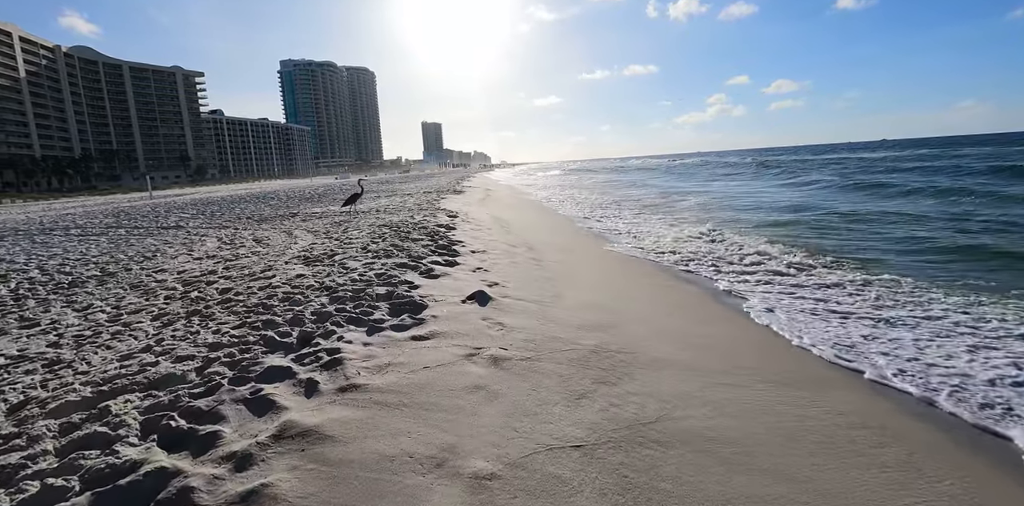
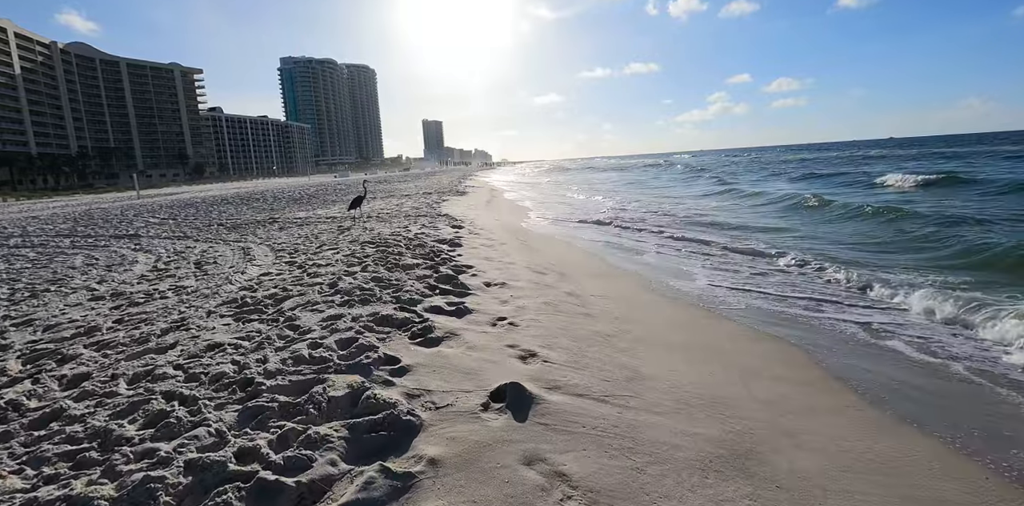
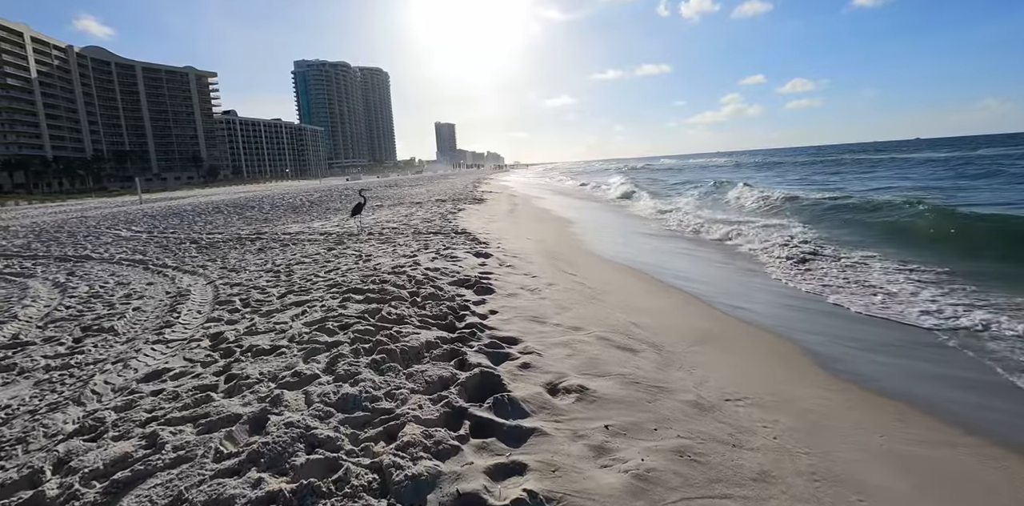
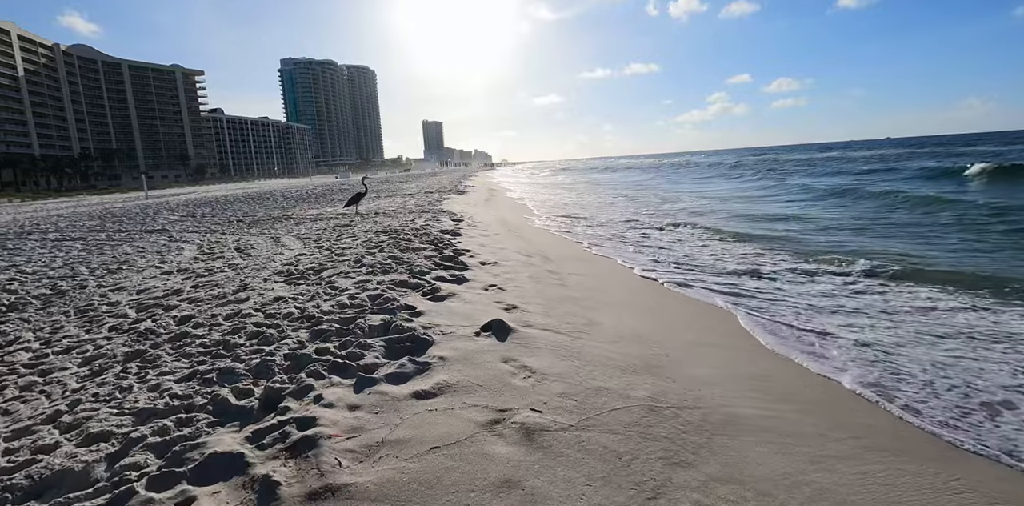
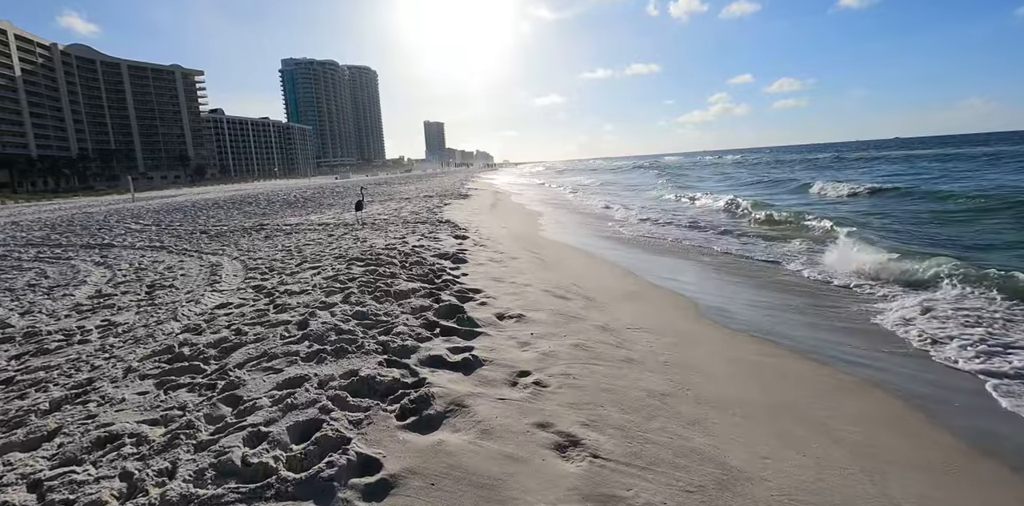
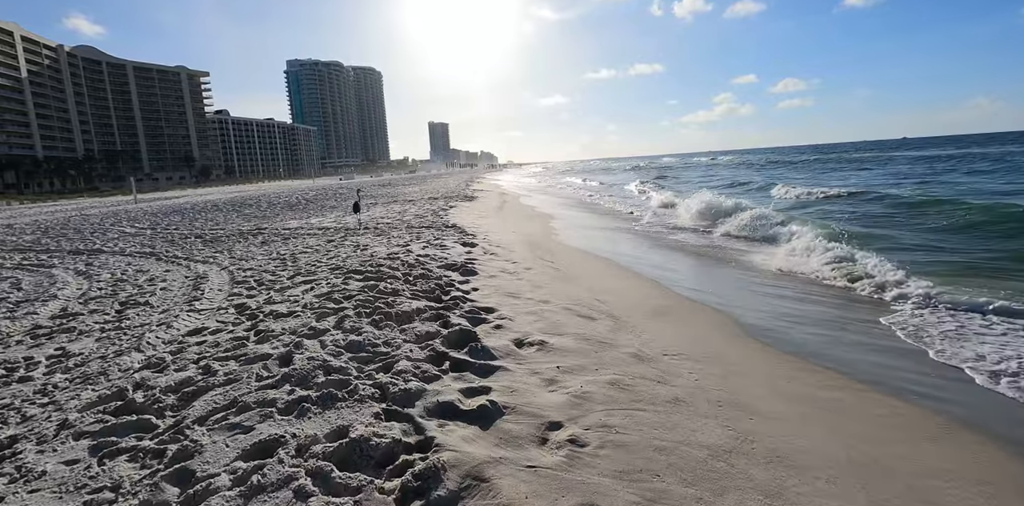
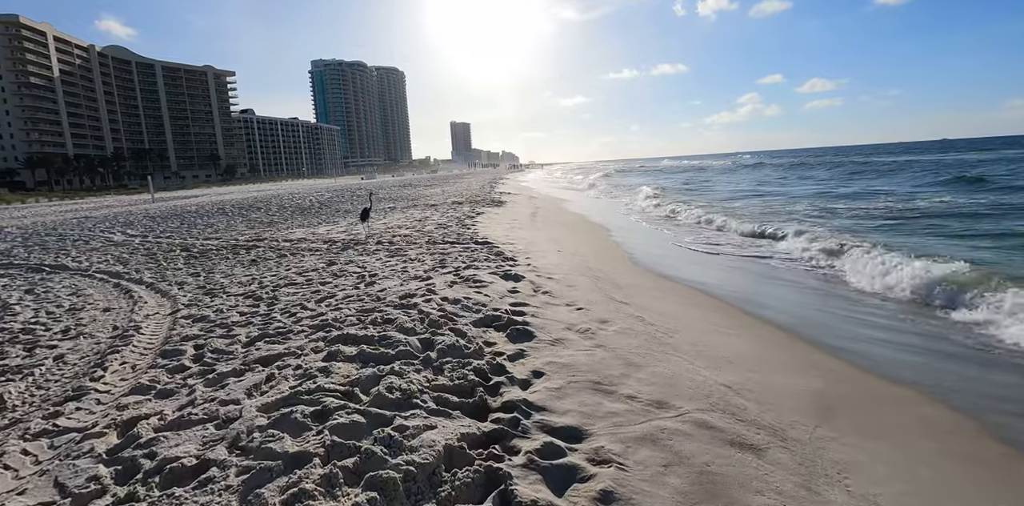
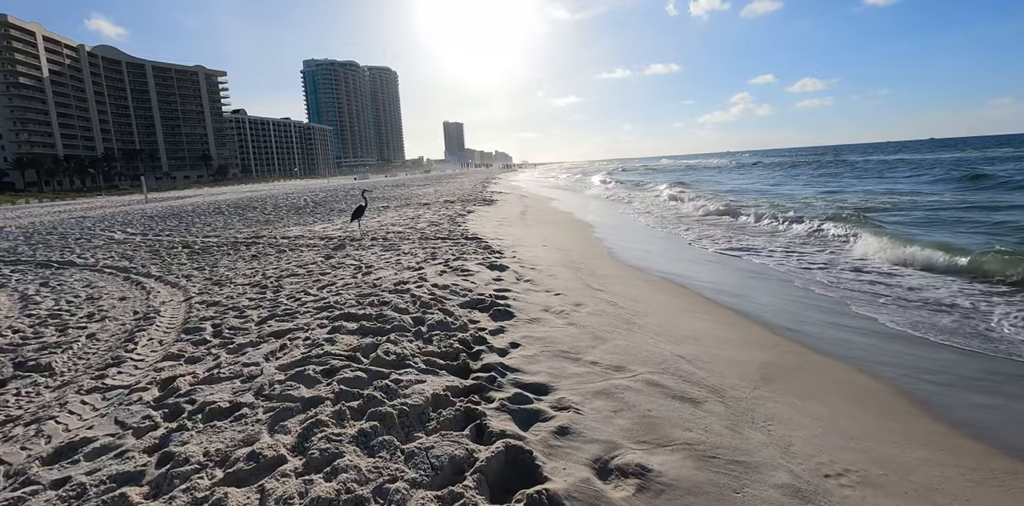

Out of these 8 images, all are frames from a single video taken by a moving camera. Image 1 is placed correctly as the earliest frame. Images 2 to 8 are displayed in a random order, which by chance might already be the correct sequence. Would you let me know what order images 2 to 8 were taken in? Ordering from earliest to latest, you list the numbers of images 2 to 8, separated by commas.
4, 2, 5, 6, 3, 8, 7
